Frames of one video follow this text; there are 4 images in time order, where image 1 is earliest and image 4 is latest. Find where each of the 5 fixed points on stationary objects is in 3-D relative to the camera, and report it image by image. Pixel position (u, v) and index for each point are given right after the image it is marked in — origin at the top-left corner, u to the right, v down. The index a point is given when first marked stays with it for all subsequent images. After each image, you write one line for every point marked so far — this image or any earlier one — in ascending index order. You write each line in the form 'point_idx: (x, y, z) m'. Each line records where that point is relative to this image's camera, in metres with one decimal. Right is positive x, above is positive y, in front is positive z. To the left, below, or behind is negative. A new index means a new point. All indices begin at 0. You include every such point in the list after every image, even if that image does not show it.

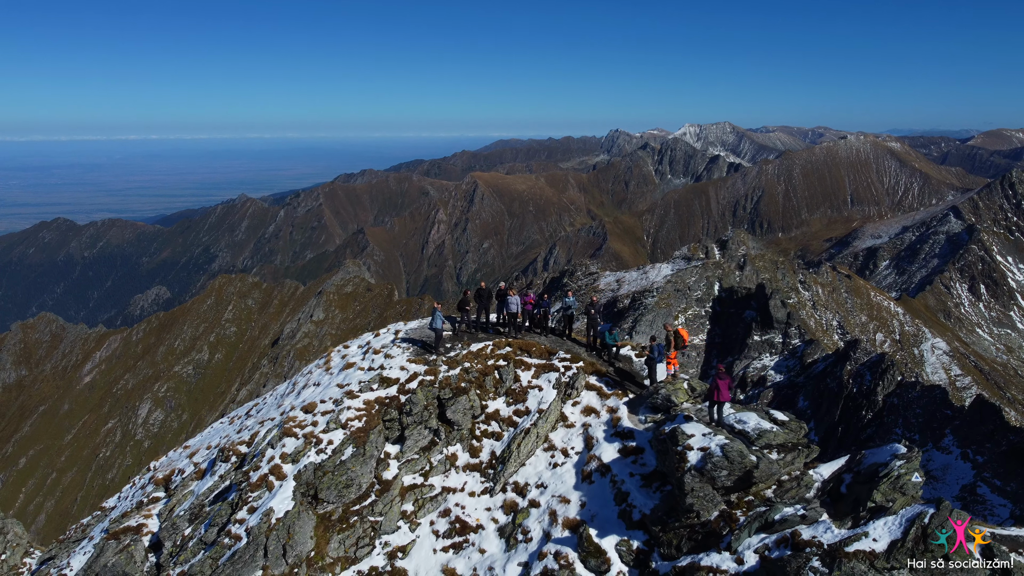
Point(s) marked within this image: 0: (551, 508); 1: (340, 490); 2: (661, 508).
0: (+1.3, -7.6, +18.5) m
1: (-6.4, -7.5, +20.0) m
2: (+4.7, -6.9, +17.0) m
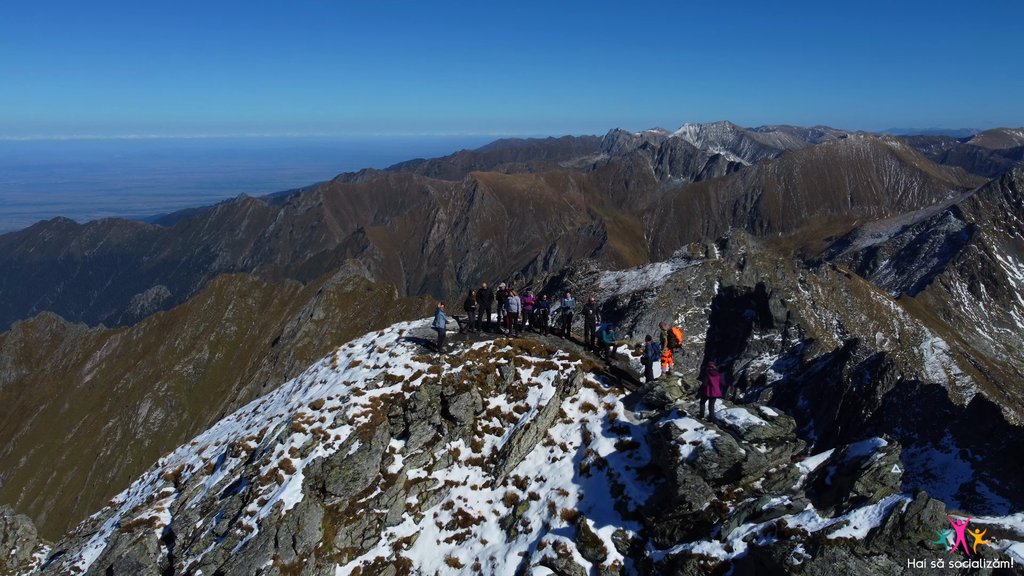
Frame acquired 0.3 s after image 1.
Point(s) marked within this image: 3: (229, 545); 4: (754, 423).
0: (+1.3, -7.6, +19.3) m
1: (-6.4, -7.5, +20.8) m
2: (+4.7, -6.9, +17.8) m
3: (-10.4, -9.5, +19.9) m
4: (+7.8, -4.4, +17.5) m
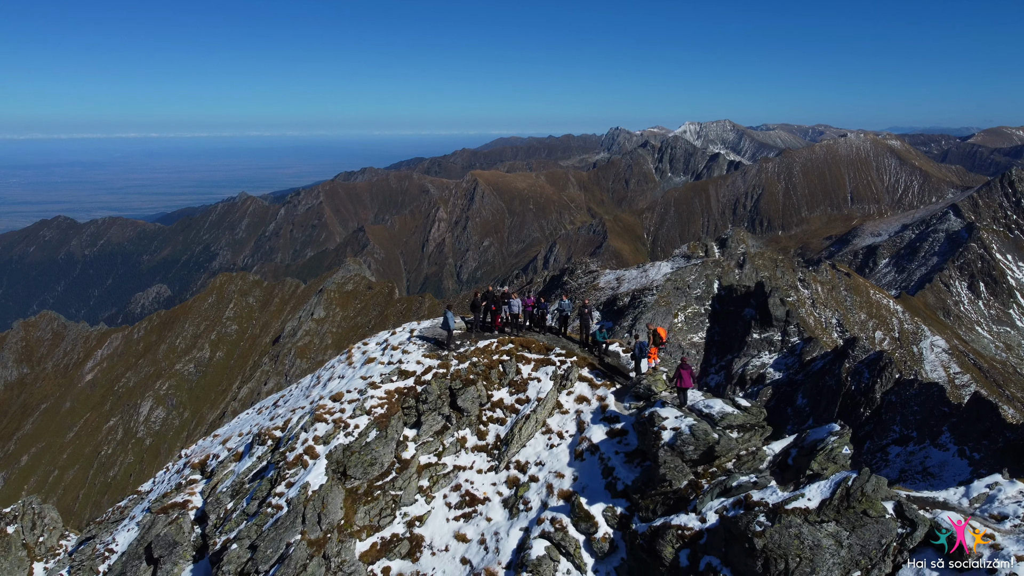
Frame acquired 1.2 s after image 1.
0: (+1.4, -7.8, +21.6) m
1: (-6.3, -7.7, +23.1) m
2: (+4.8, -7.1, +20.0) m
3: (-10.3, -9.6, +22.2) m
4: (+7.9, -4.5, +19.8) m
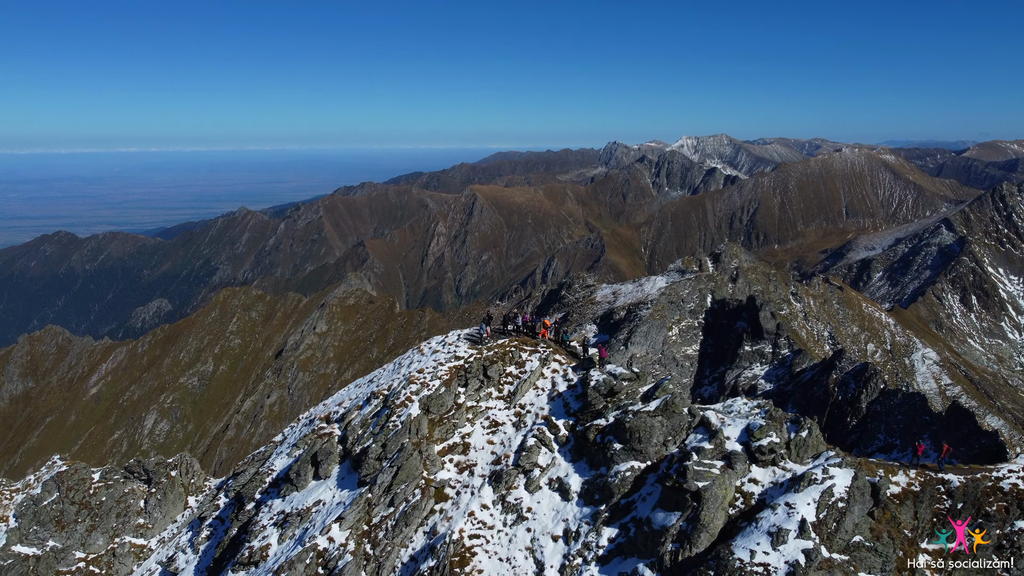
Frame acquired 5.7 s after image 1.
0: (+1.8, -9.6, +41.5) m
1: (-5.9, -9.5, +43.0) m
2: (+5.2, -8.8, +40.0) m
3: (-9.9, -11.5, +42.0) m
4: (+8.3, -6.3, +39.8) m
